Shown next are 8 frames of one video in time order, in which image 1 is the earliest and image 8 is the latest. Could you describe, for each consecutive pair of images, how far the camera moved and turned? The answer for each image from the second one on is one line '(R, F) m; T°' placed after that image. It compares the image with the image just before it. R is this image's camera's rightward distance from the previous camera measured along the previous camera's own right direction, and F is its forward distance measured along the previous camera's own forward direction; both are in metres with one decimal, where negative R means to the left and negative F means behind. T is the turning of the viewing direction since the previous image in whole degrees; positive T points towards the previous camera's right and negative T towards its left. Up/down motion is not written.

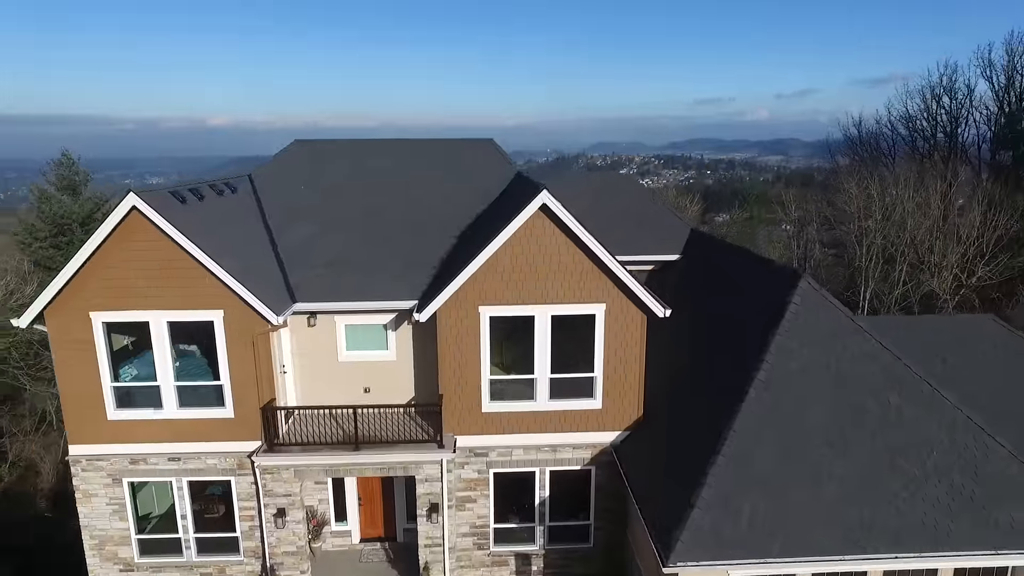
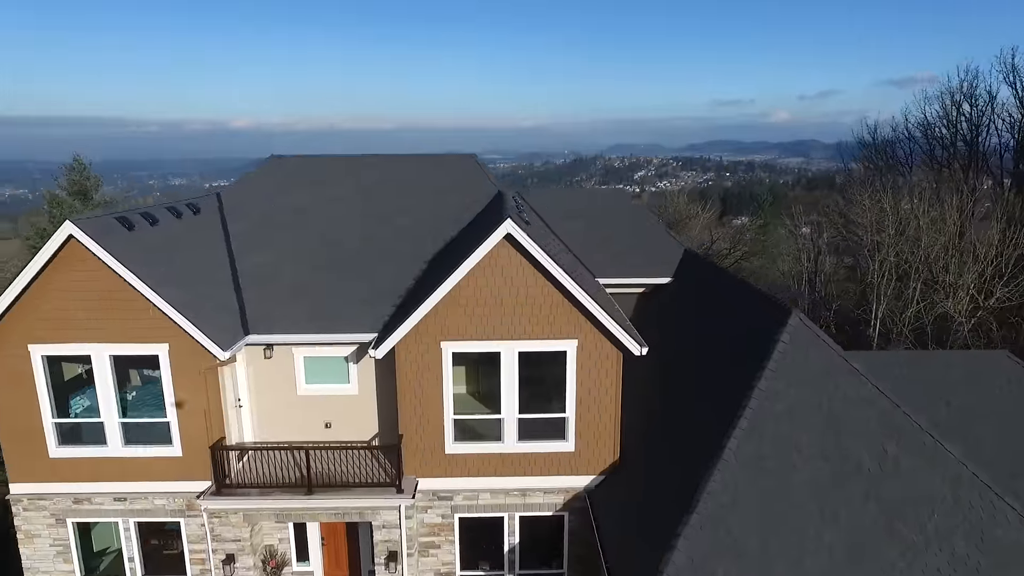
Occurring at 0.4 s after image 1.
(+0.5, +0.5) m; -2°
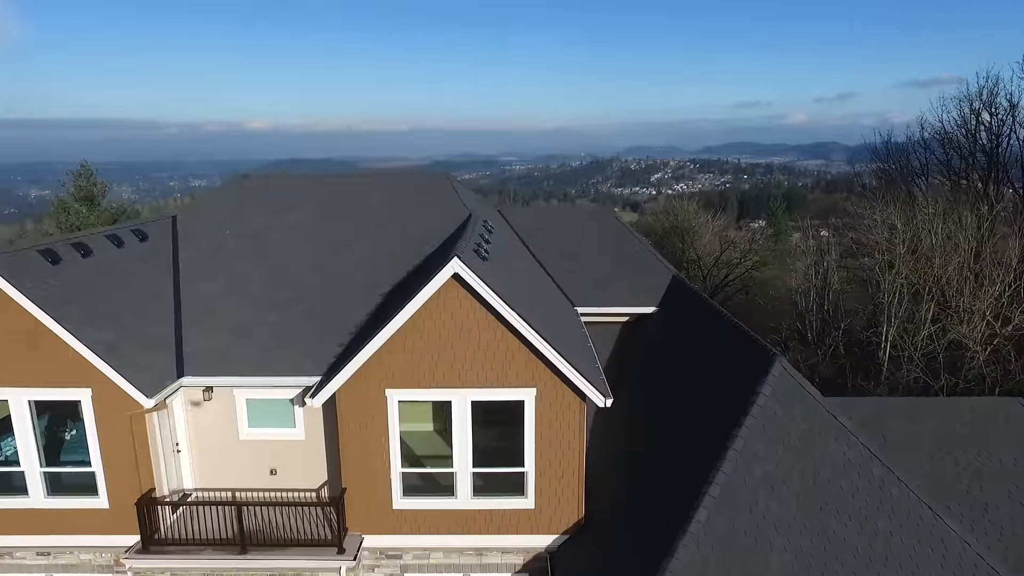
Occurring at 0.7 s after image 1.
(+0.5, +0.5) m; -1°
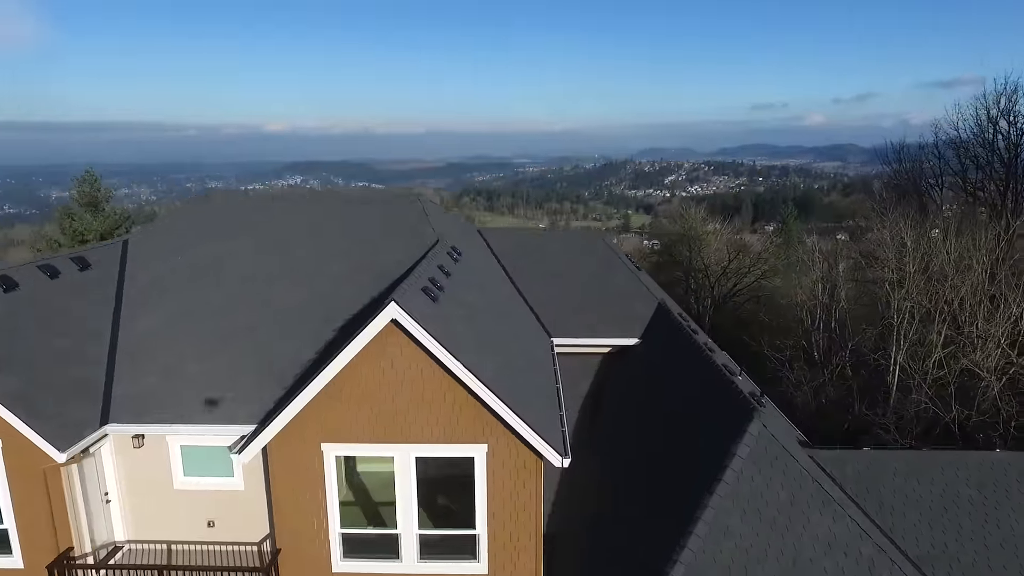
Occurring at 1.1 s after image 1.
(+0.5, +0.5) m; -1°
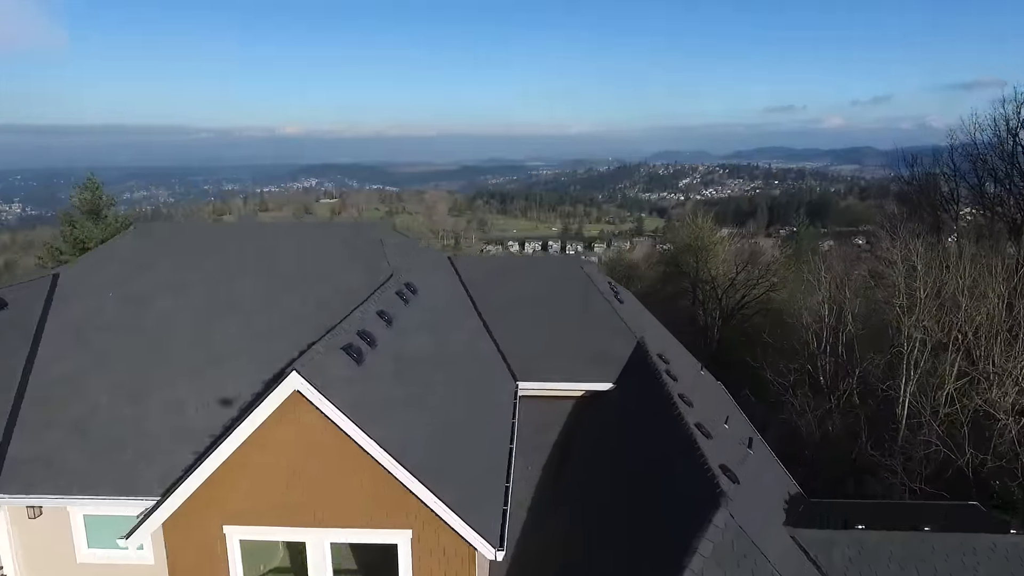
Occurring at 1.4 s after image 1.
(+0.6, +0.7) m; -1°
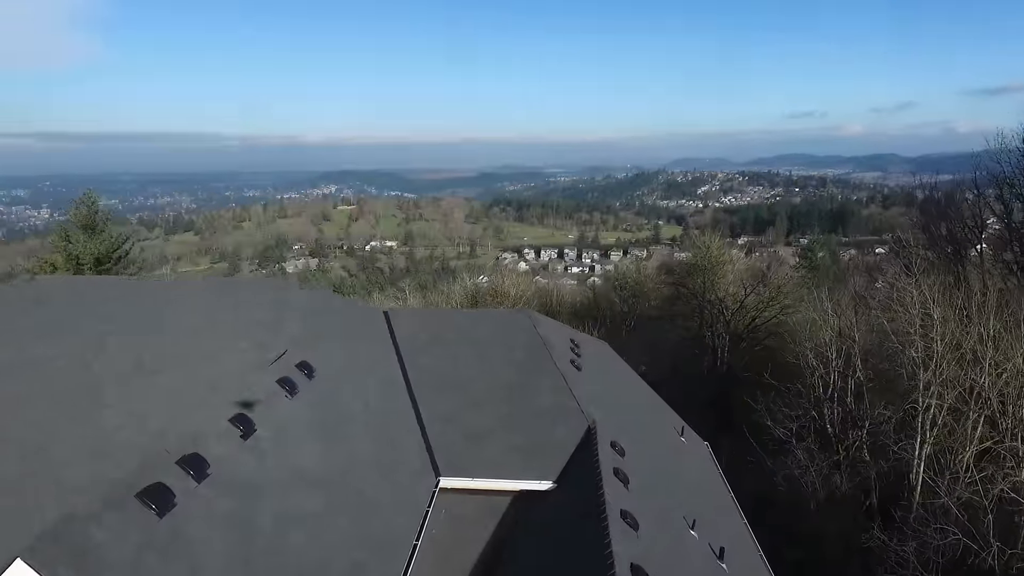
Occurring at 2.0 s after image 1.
(+0.9, +1.1) m; -2°
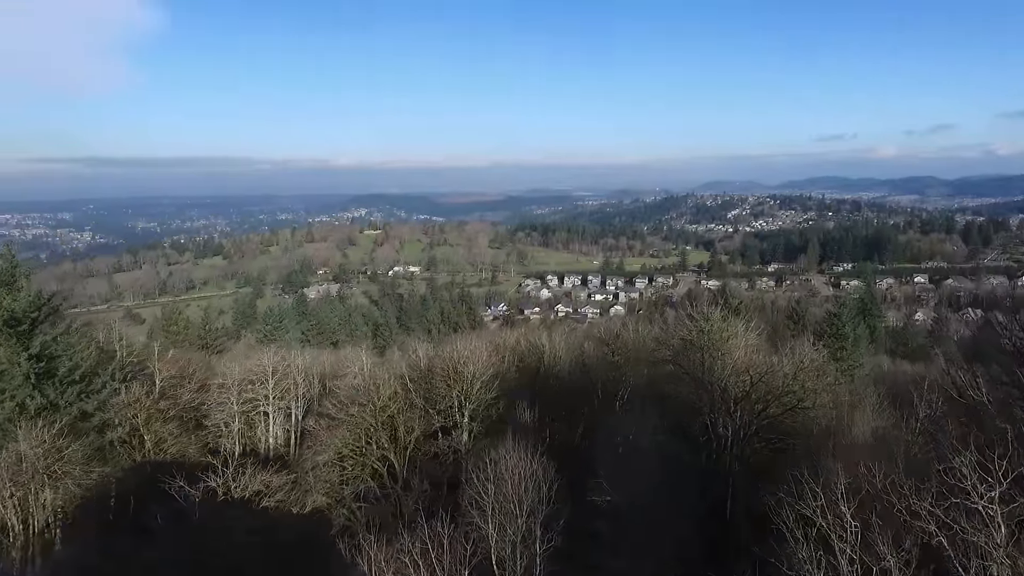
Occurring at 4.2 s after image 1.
(+2.7, +4.9) m; -3°
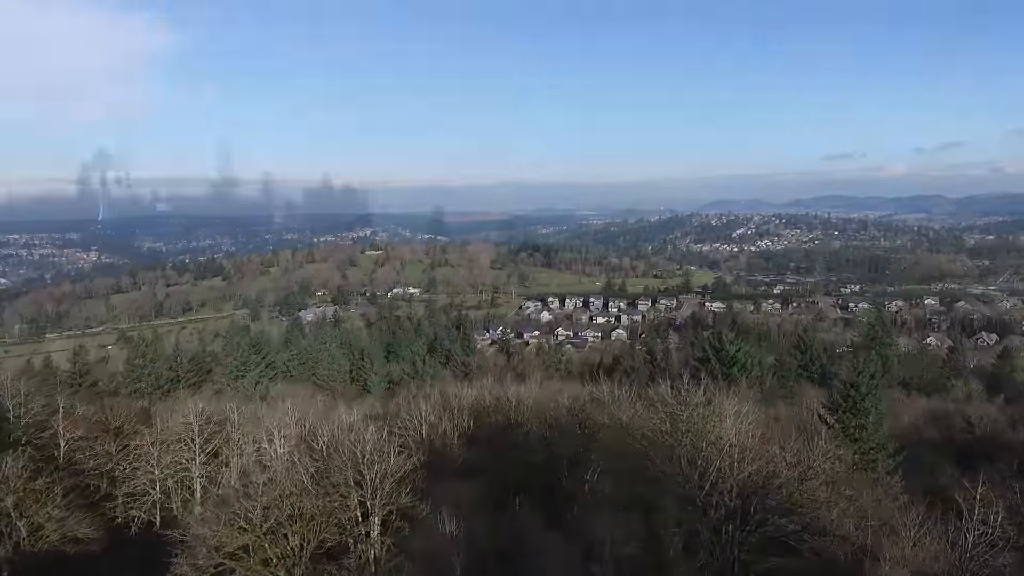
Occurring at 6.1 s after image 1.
(+0.6, -2.3) m; 0°
